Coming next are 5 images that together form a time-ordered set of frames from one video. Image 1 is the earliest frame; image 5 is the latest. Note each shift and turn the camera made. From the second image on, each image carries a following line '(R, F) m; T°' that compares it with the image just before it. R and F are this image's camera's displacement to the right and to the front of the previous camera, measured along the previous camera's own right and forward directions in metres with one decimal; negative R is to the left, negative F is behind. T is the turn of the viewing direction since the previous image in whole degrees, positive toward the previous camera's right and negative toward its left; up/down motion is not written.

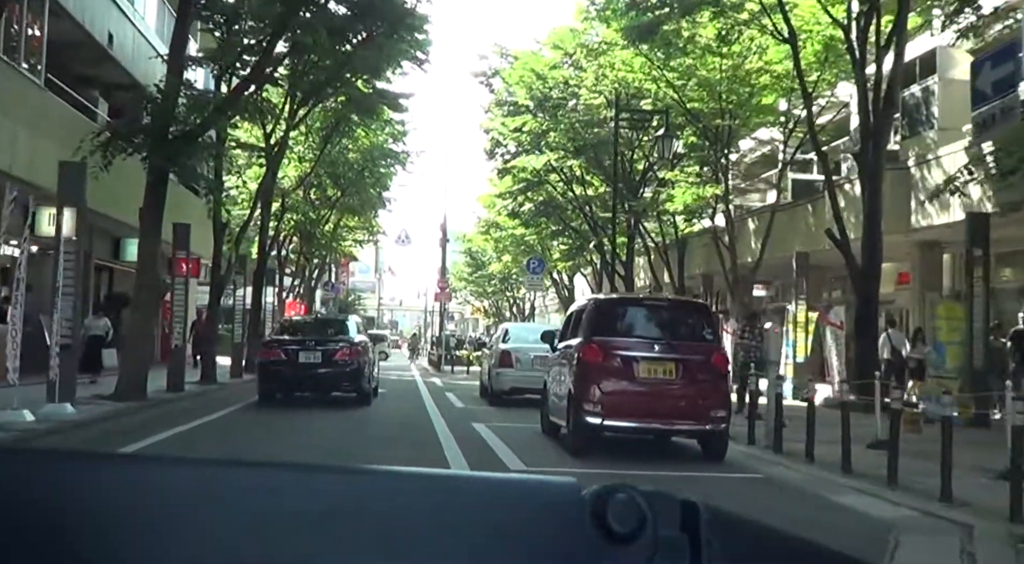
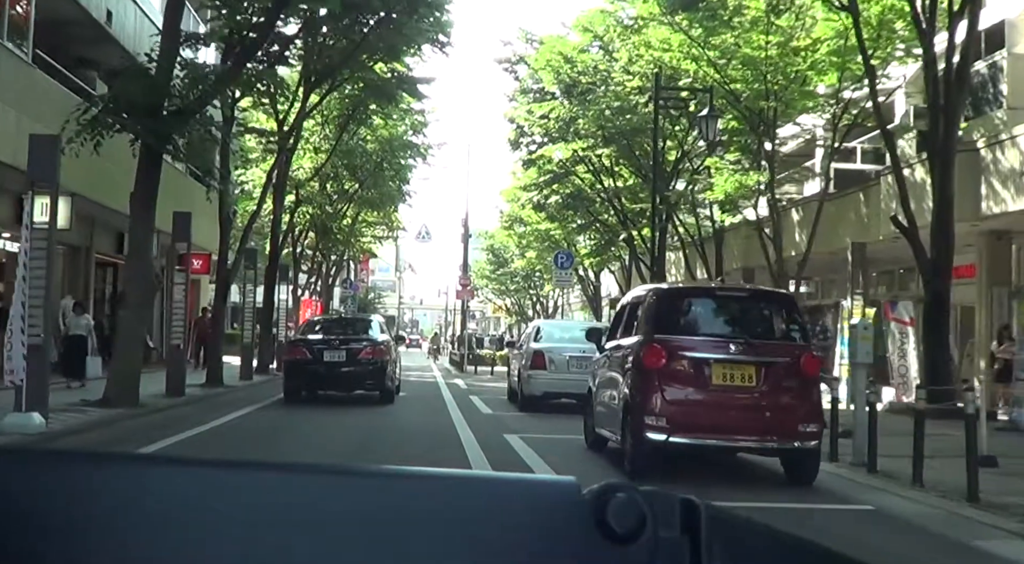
(-0.2, +1.6) m; -1°
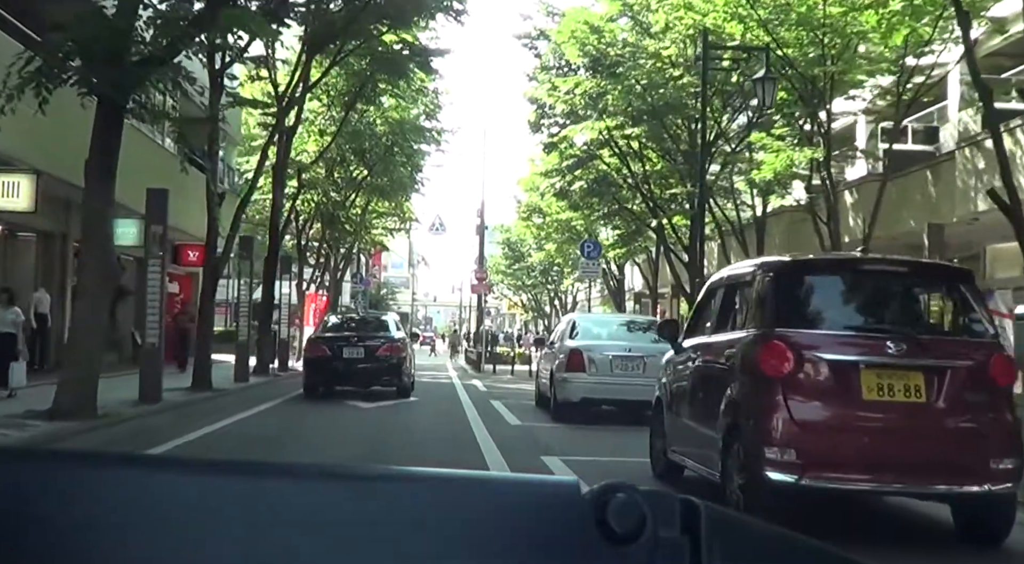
(-0.2, +2.3) m; -1°
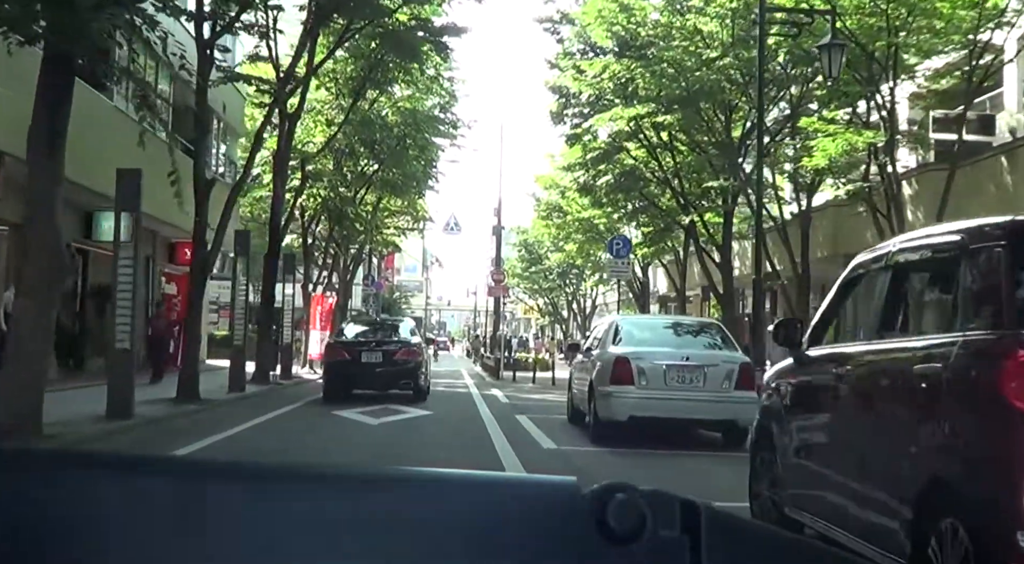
(-0.2, +2.0) m; -1°
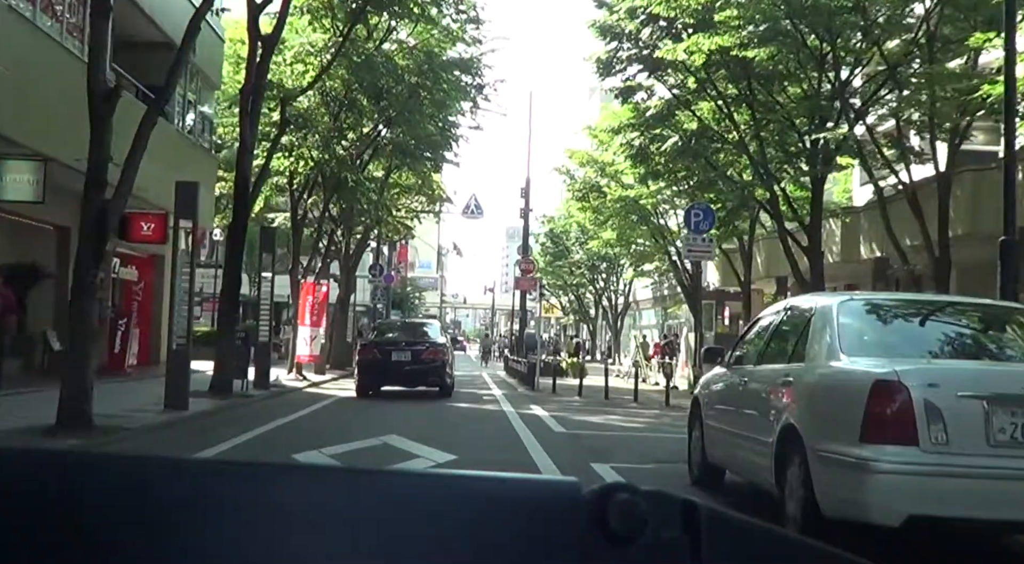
(-0.5, +5.3) m; -1°
